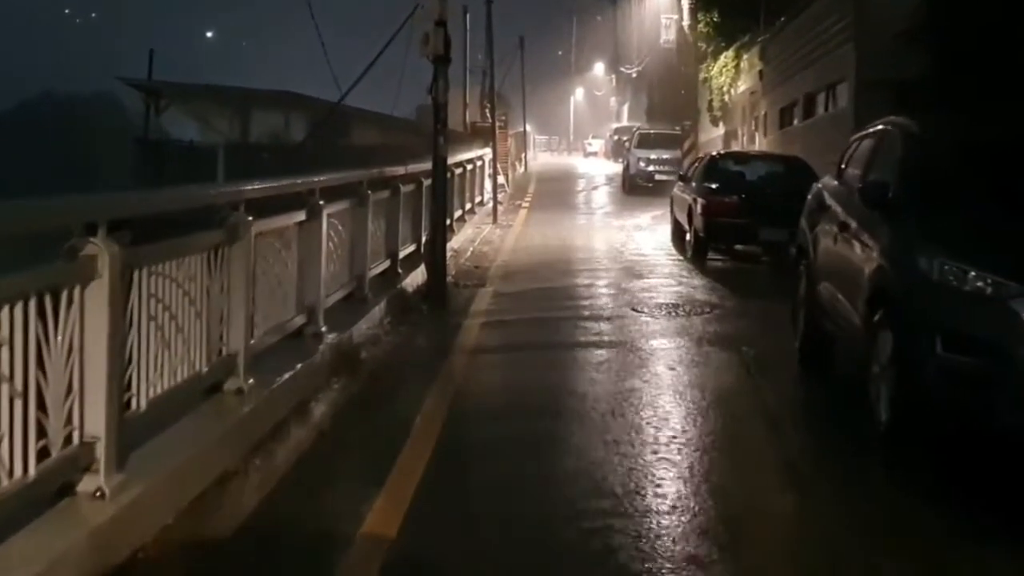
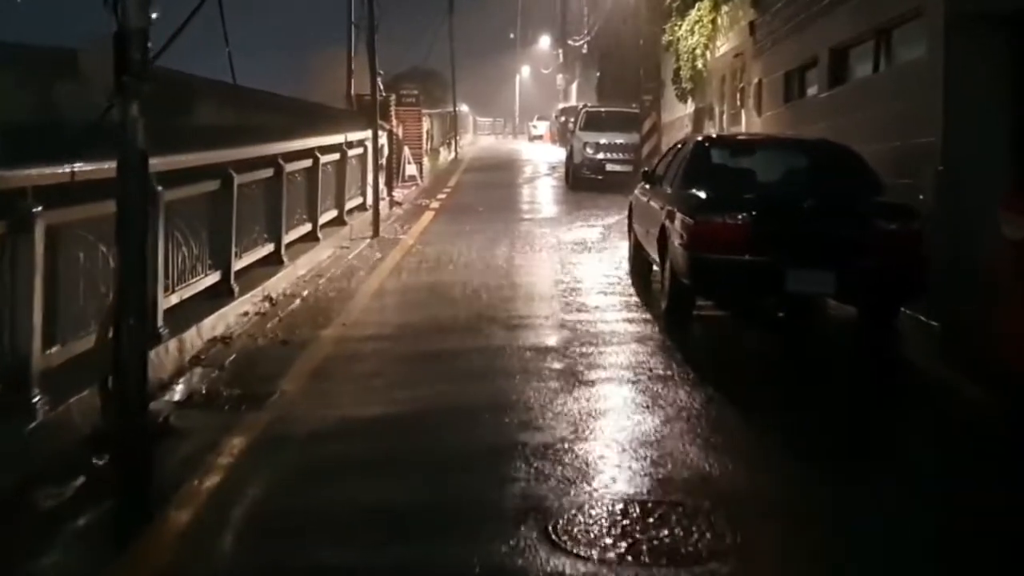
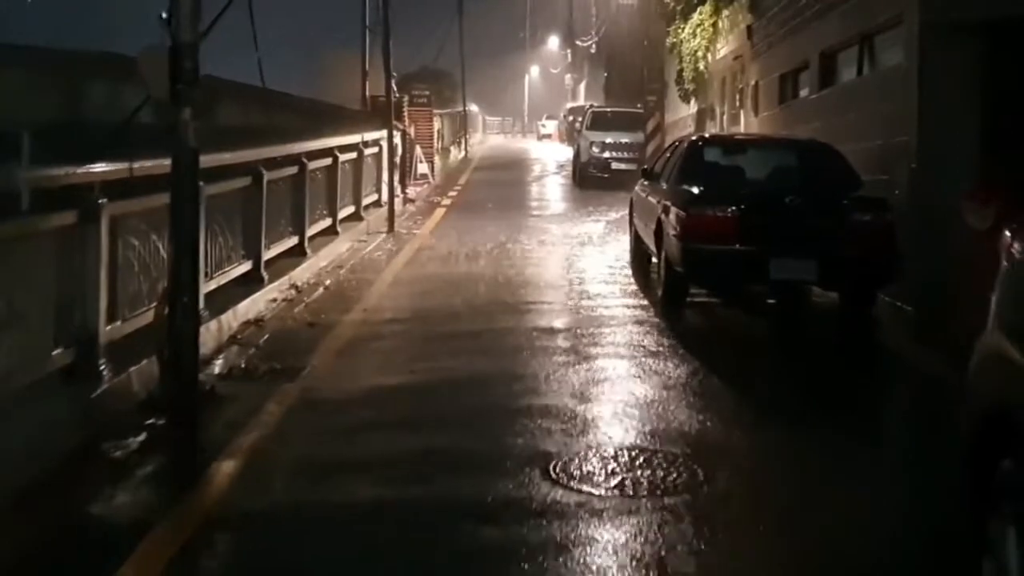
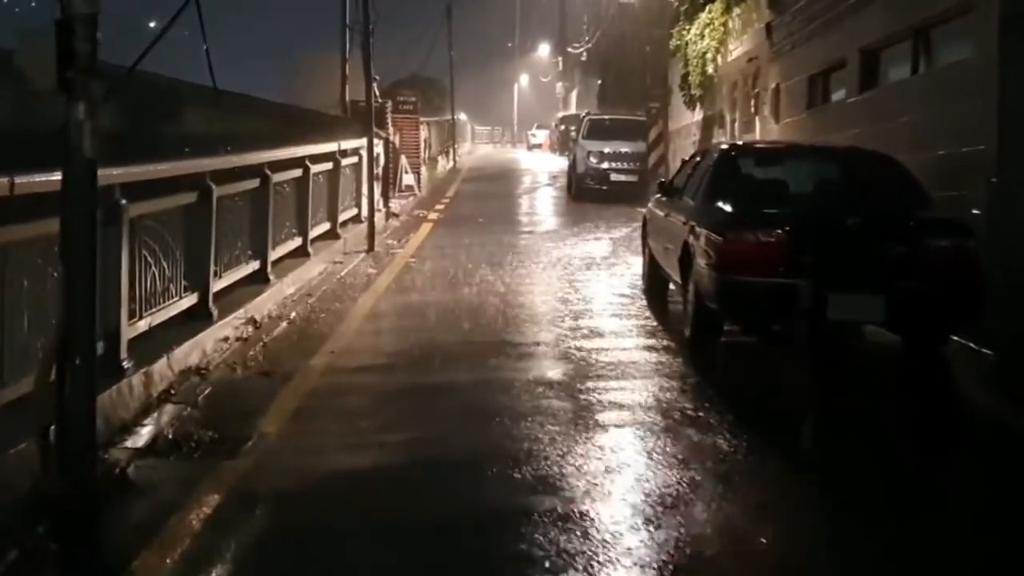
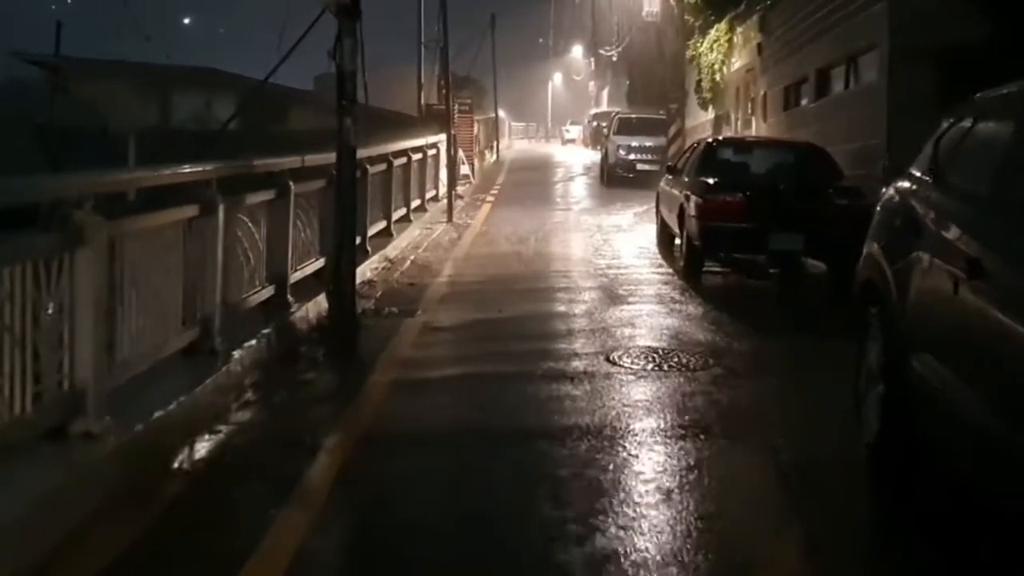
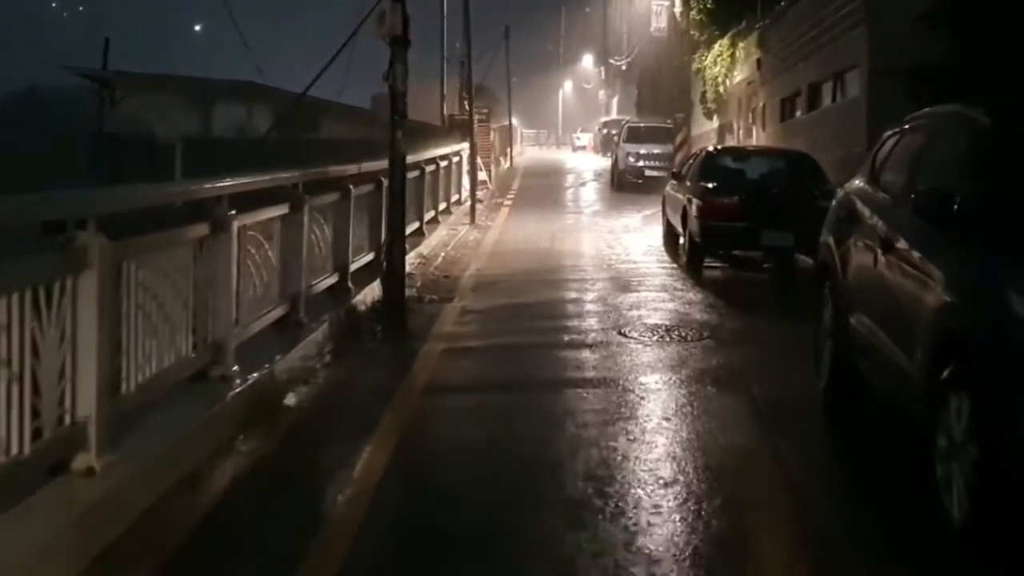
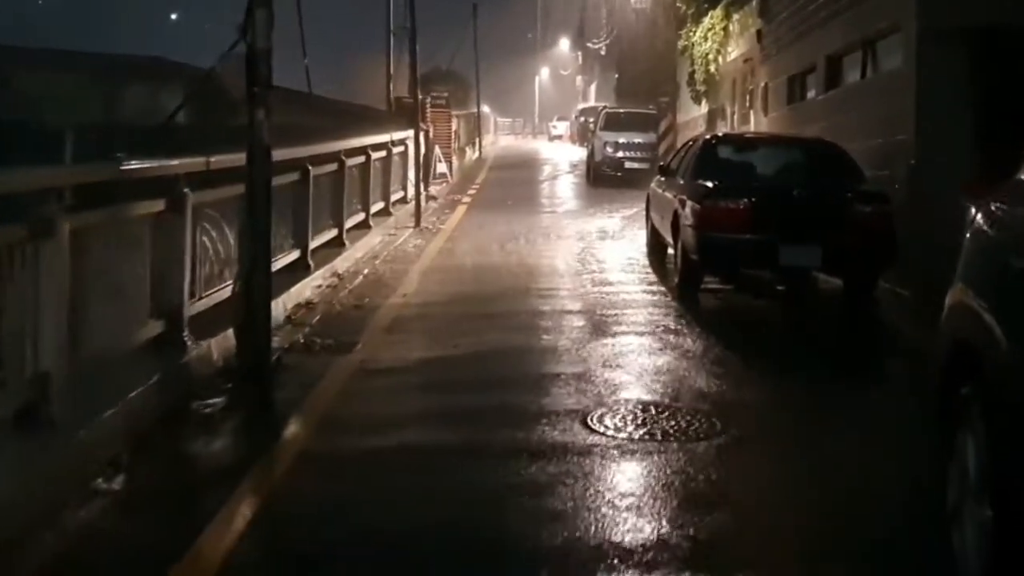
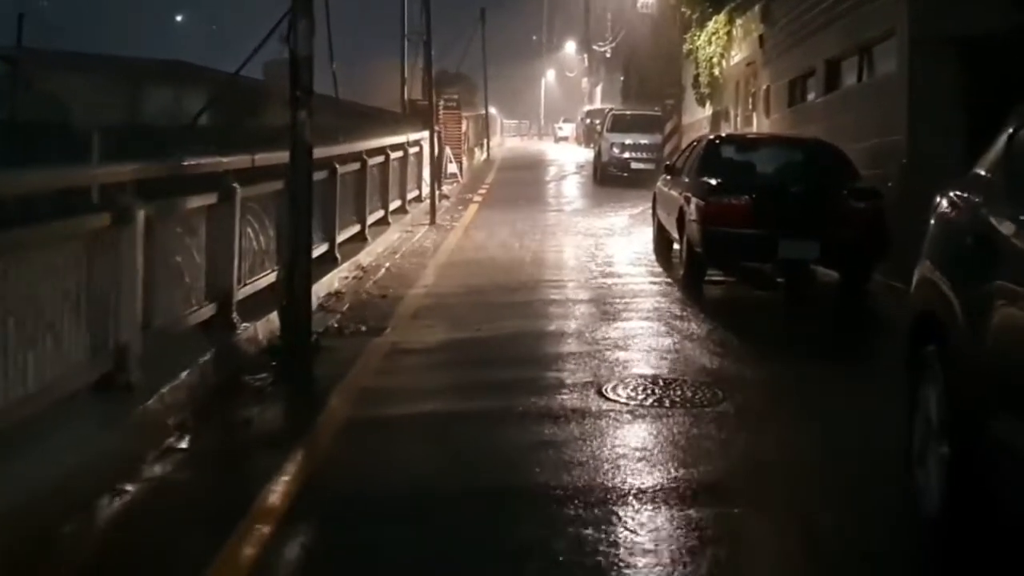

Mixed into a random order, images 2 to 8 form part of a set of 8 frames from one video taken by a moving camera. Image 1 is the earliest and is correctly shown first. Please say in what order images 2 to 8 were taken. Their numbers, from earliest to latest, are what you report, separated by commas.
6, 5, 8, 7, 3, 2, 4
